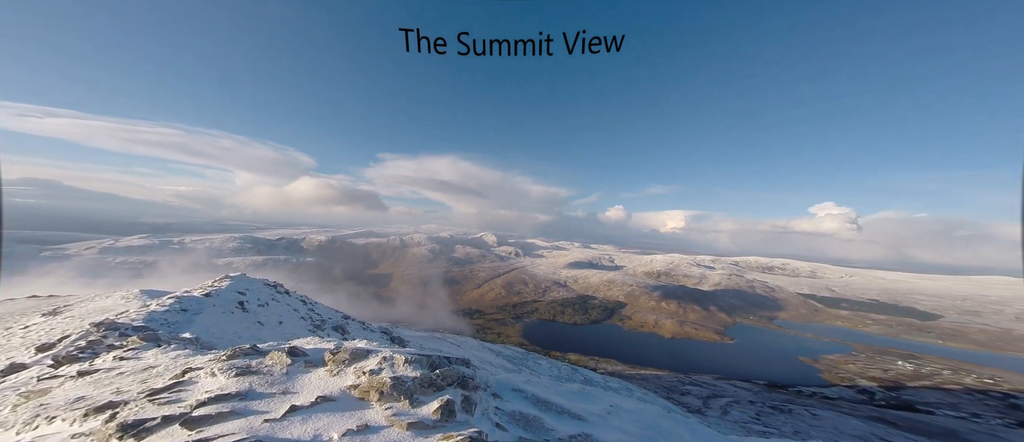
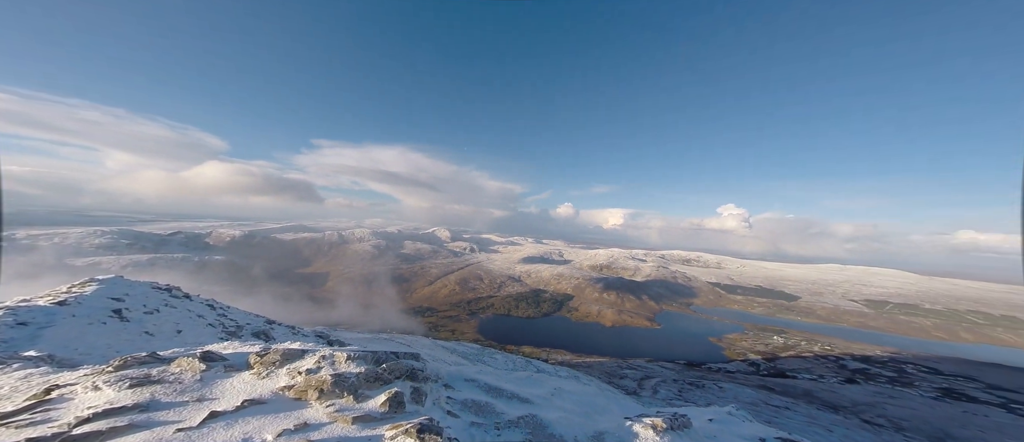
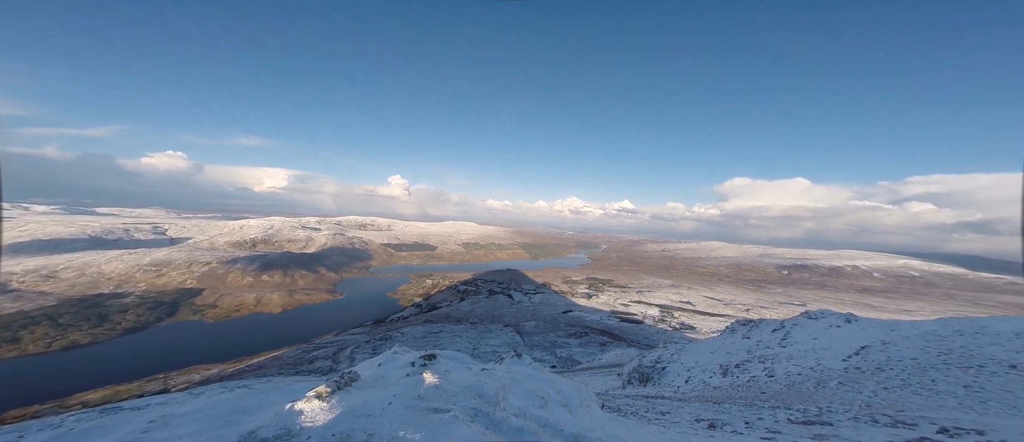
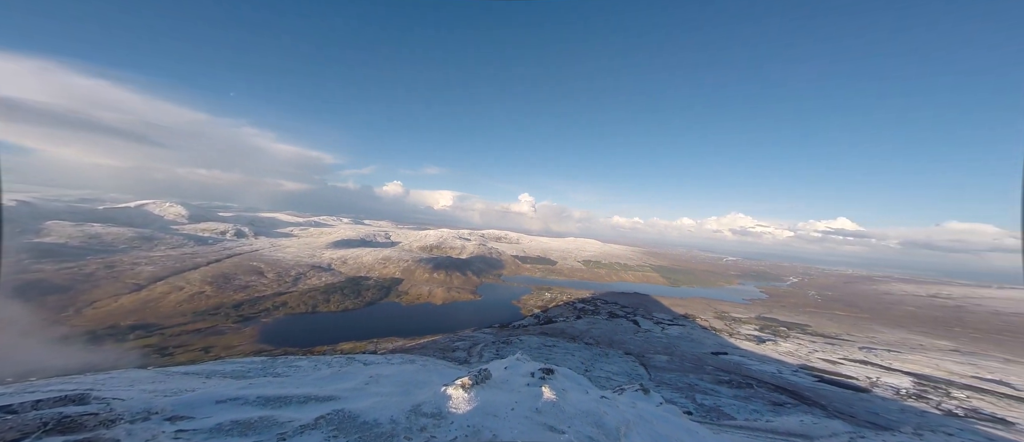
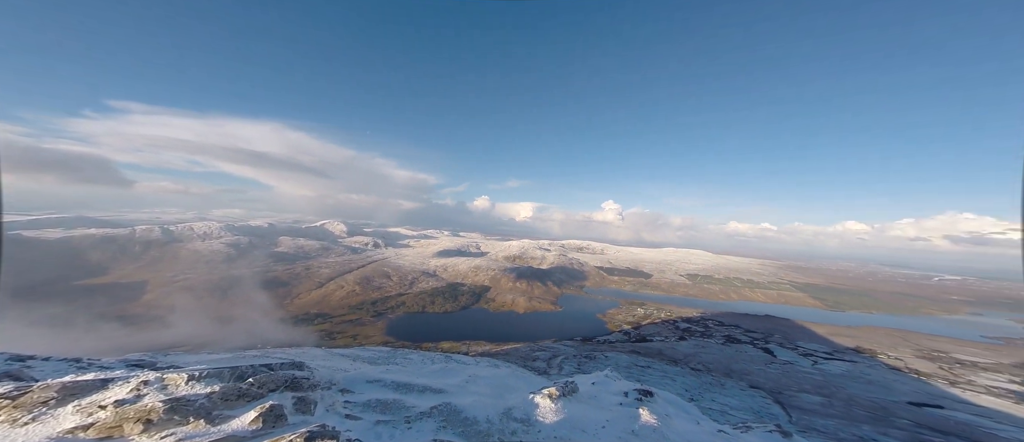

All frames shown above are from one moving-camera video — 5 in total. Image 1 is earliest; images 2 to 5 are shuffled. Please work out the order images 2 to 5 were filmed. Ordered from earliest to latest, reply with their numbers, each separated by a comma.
2, 5, 4, 3
